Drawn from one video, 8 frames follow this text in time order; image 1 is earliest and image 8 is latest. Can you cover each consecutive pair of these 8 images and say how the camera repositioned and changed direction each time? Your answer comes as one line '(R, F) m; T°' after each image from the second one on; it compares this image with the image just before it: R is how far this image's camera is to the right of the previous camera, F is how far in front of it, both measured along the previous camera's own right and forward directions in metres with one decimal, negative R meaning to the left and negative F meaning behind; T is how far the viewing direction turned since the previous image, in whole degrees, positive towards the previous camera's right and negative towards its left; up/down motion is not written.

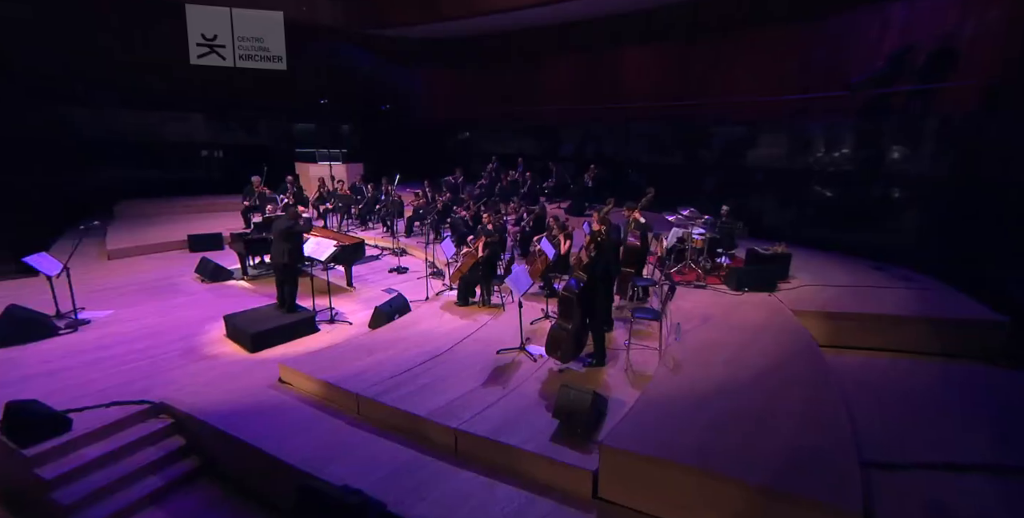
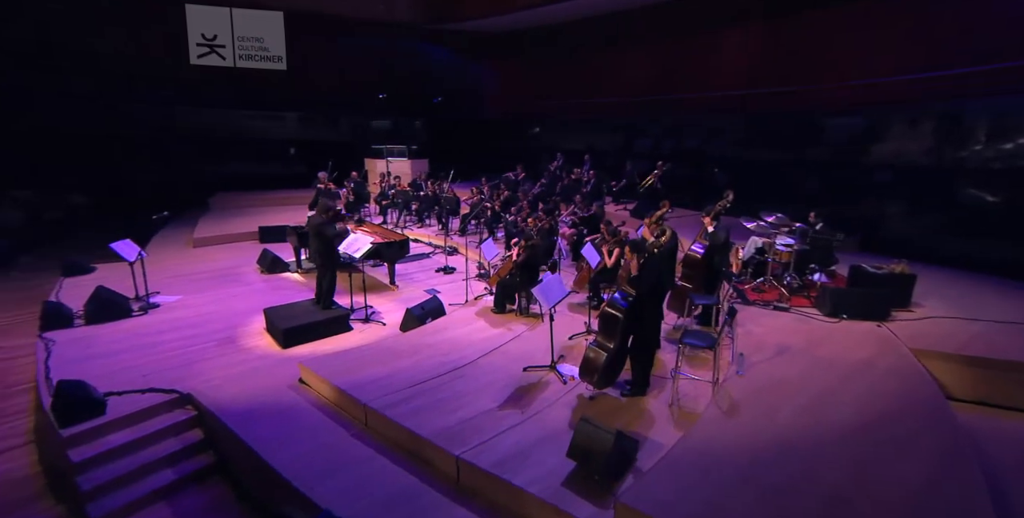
(+0.5, +0.7) m; -10°
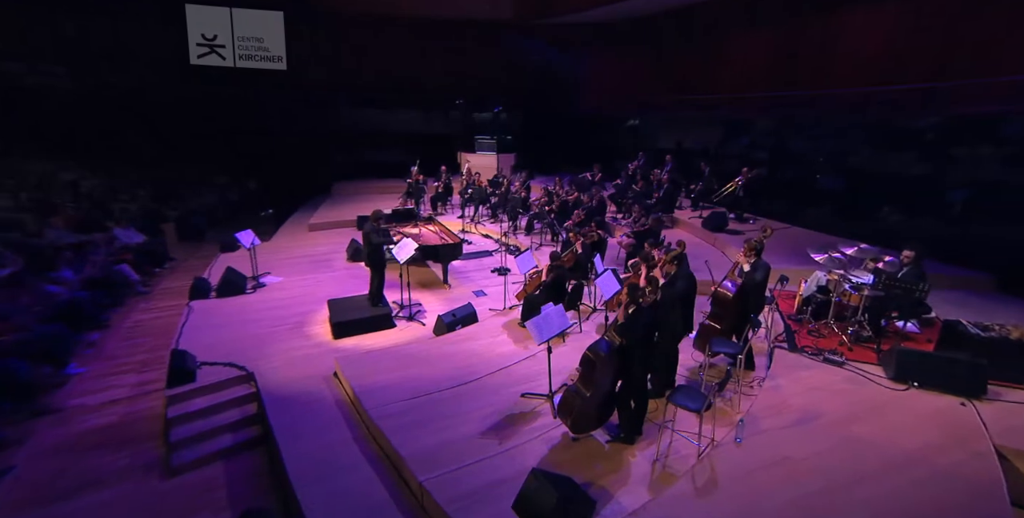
(+1.4, +0.2) m; -16°
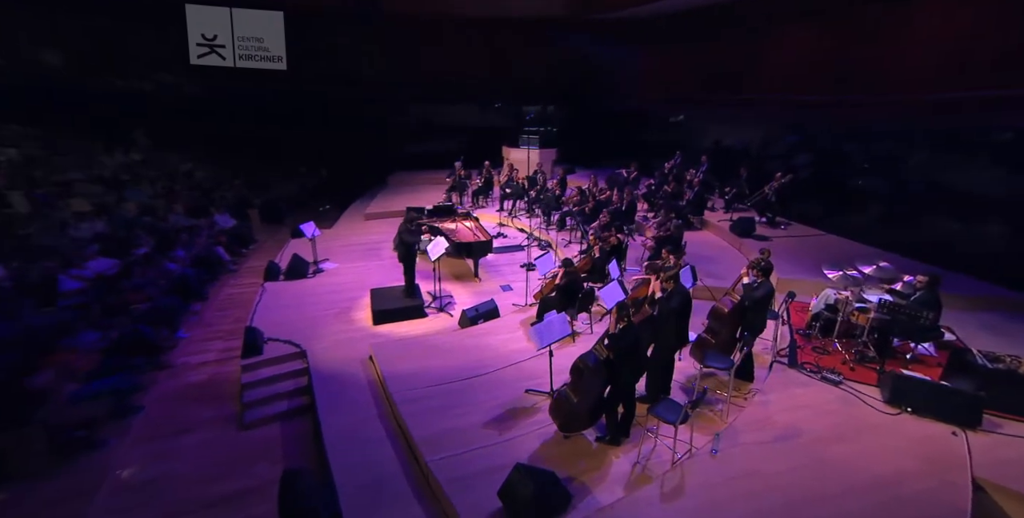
(+0.7, -0.4) m; -8°
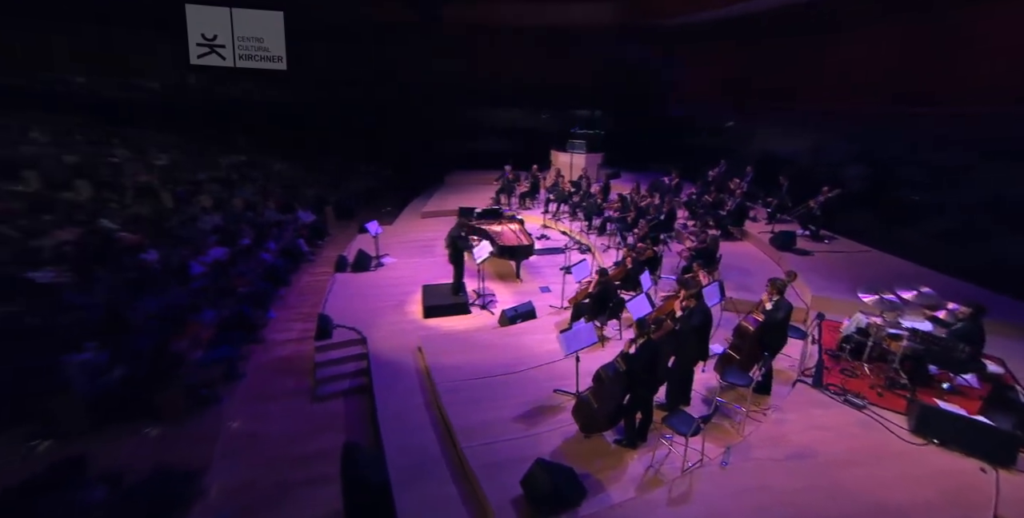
(+0.3, -0.4) m; -7°
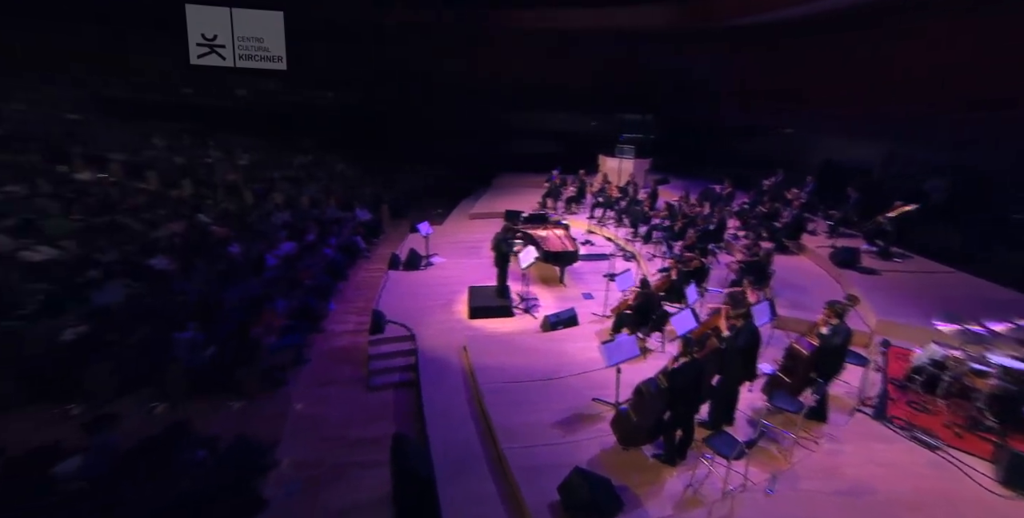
(-0.1, -0.1) m; -5°
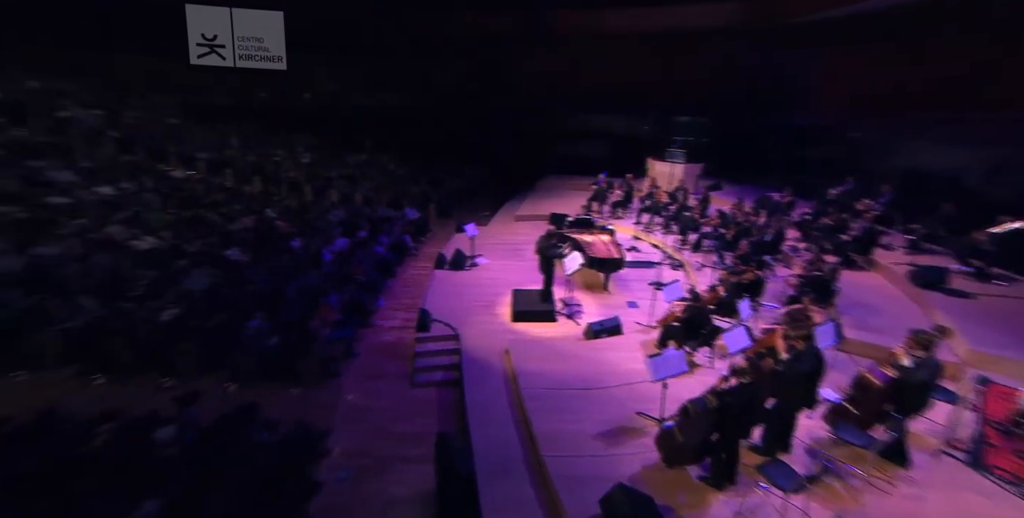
(-0.1, +0.1) m; -5°
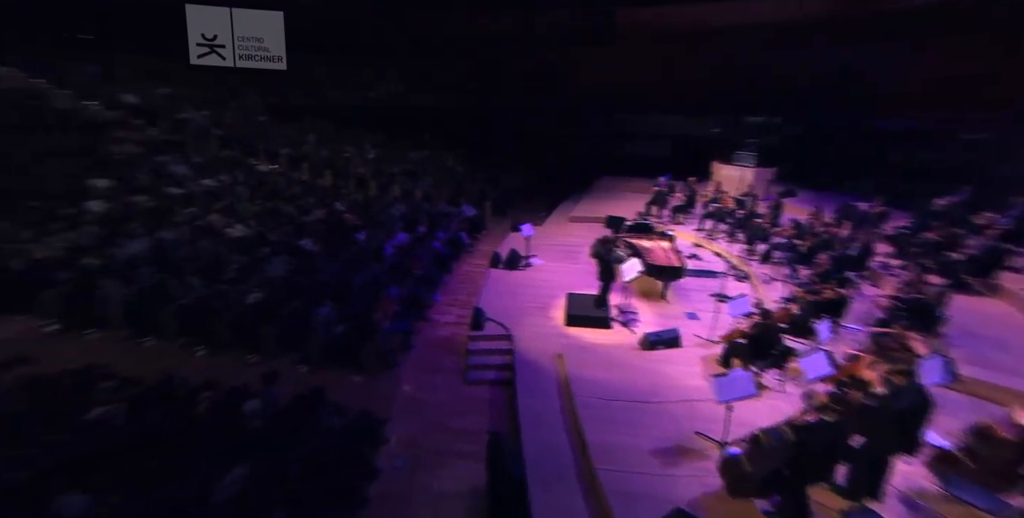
(-0.2, +0.2) m; -6°
